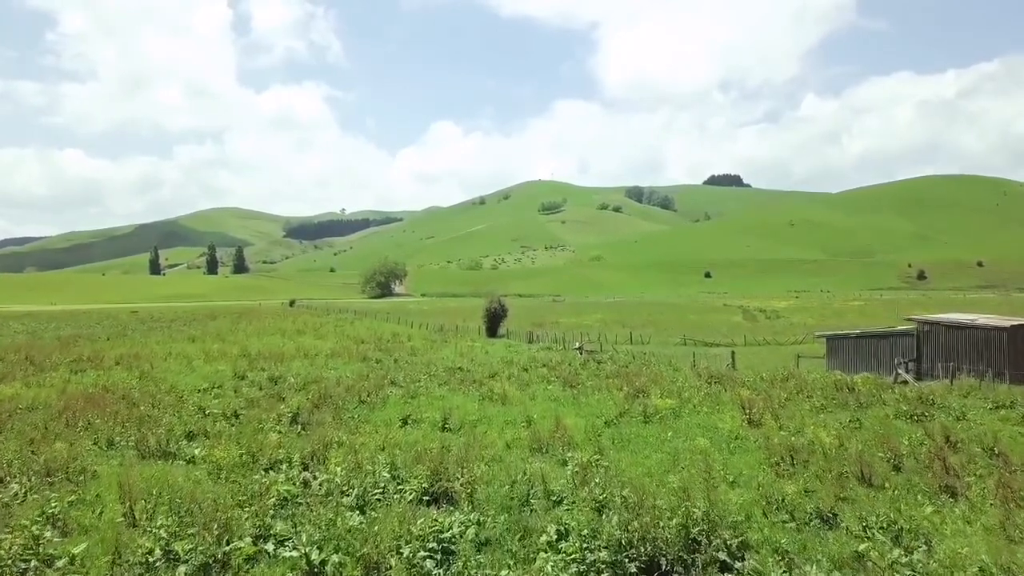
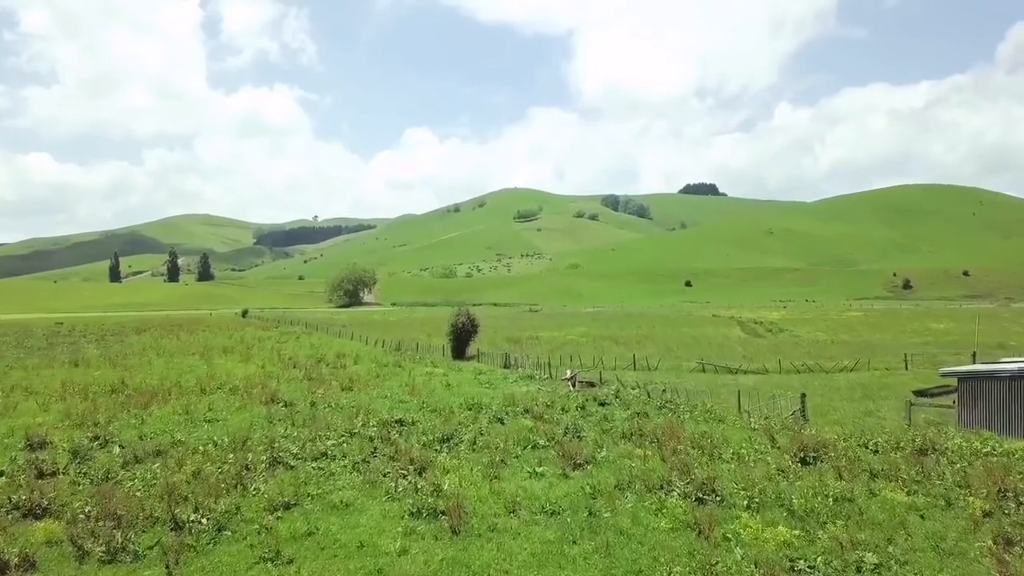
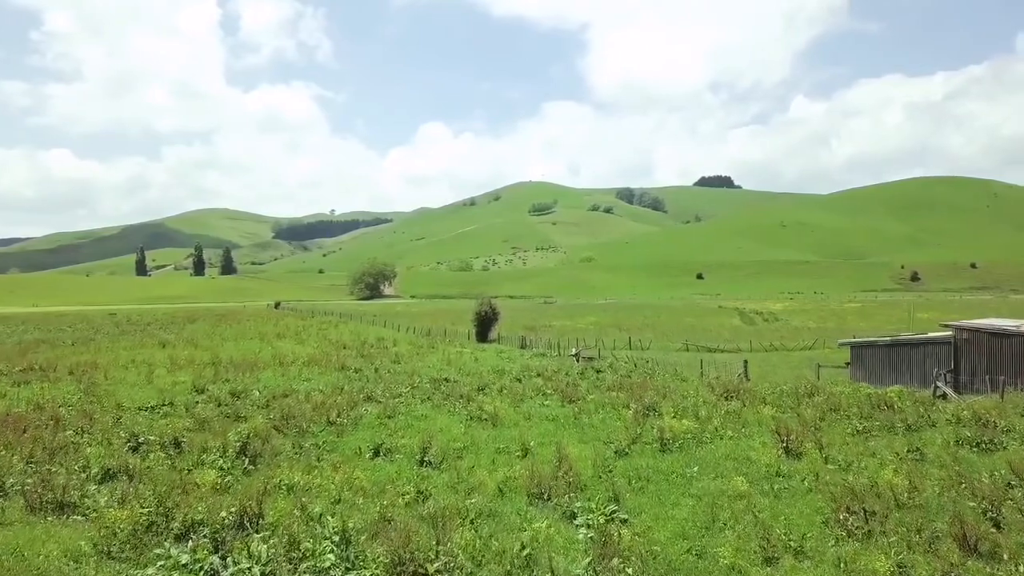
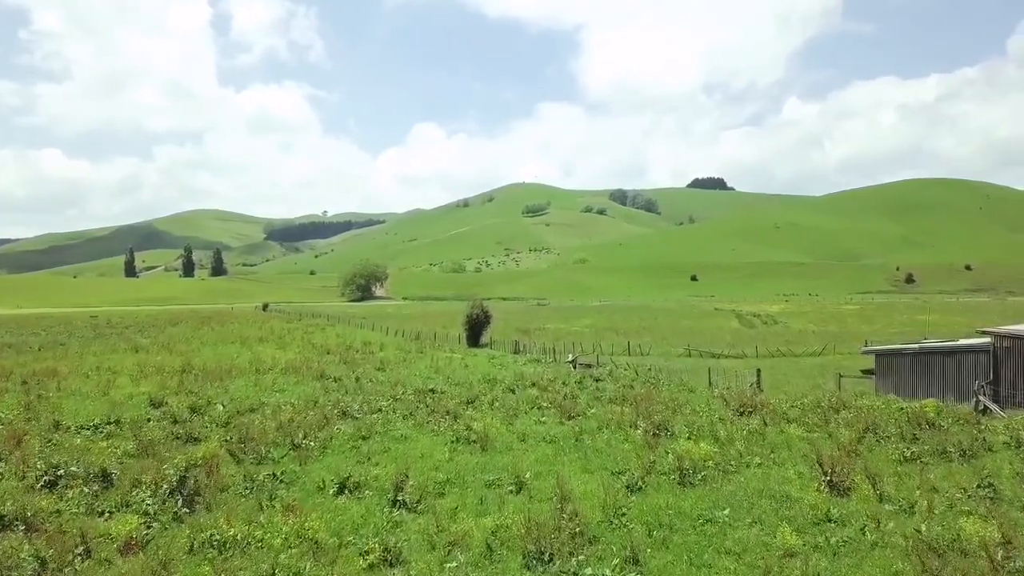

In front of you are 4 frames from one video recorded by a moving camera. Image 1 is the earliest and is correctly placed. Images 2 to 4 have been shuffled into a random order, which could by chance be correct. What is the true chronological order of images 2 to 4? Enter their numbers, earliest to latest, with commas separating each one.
3, 4, 2
